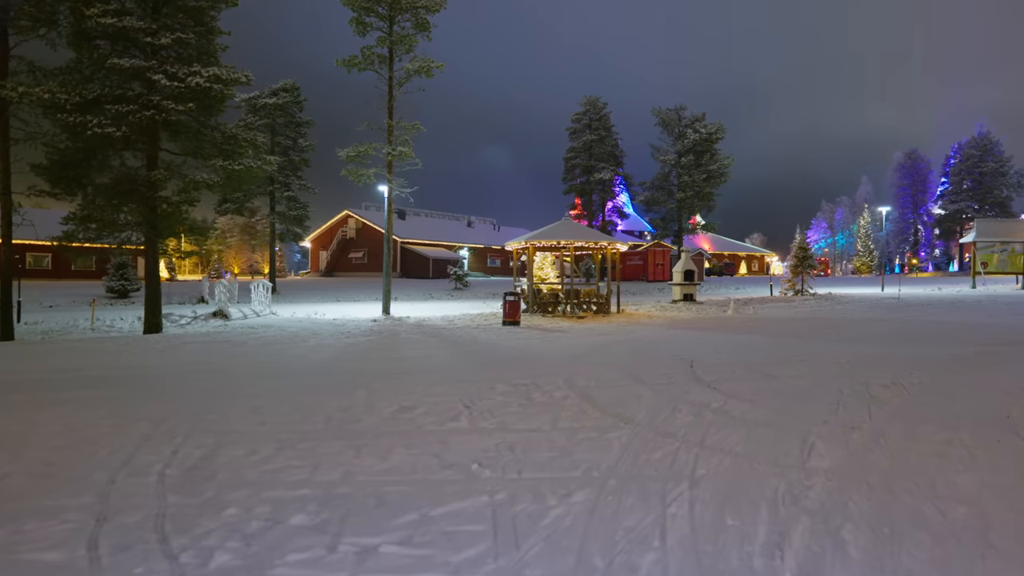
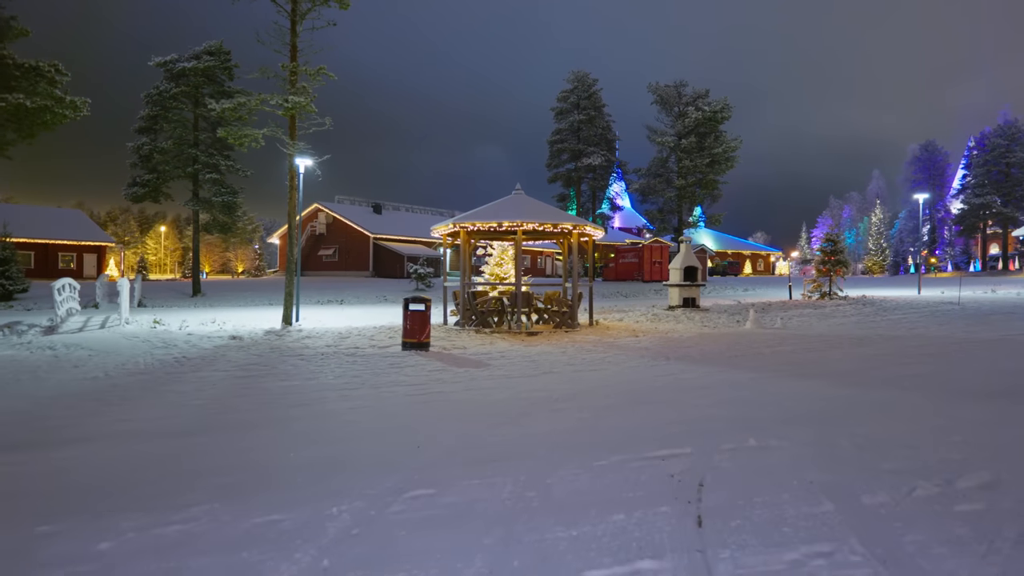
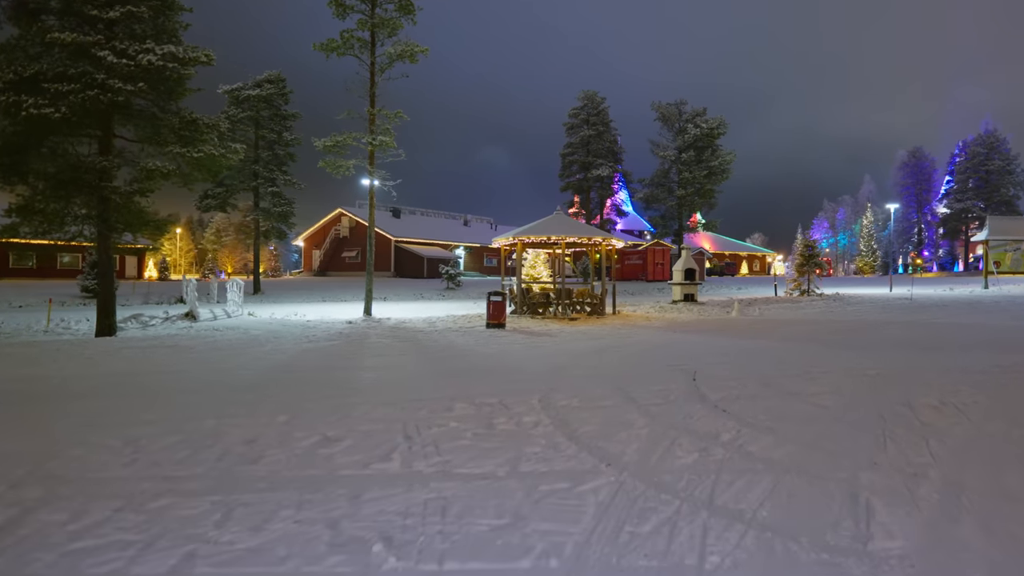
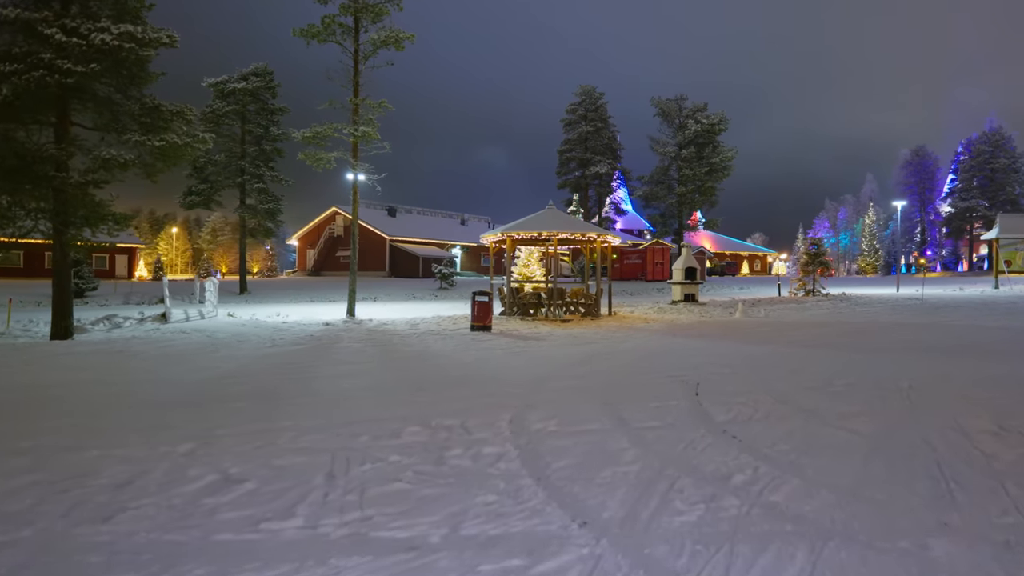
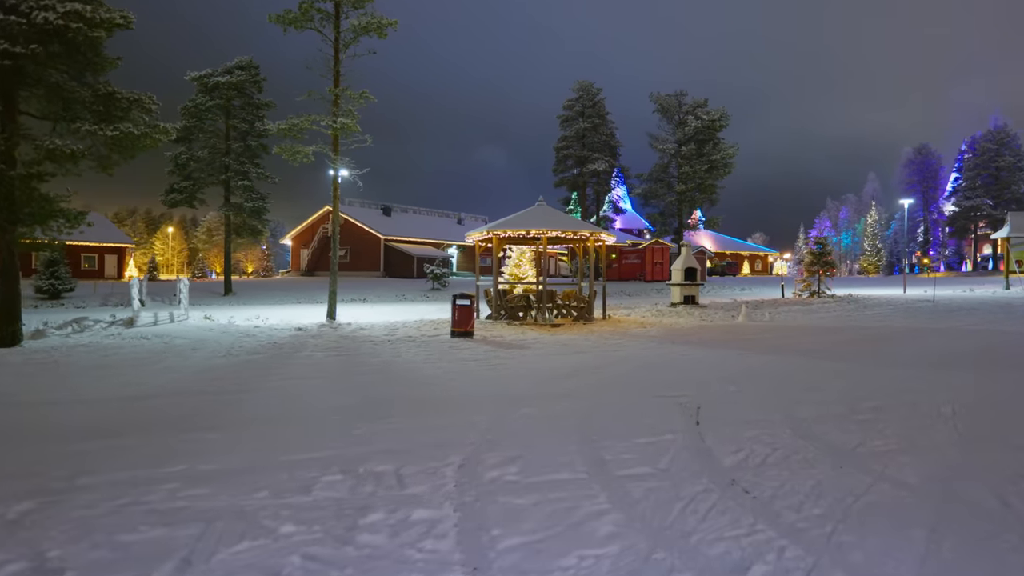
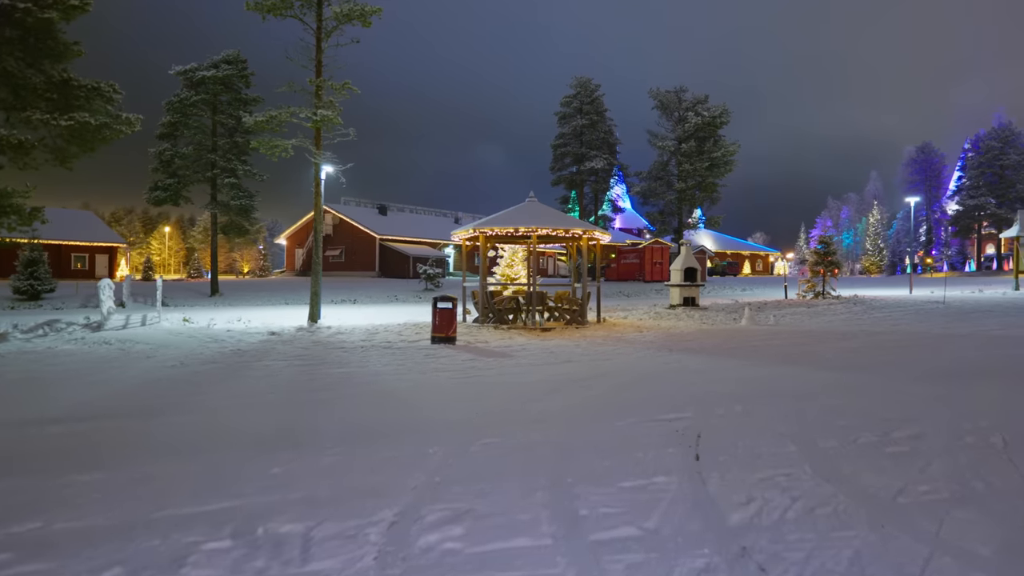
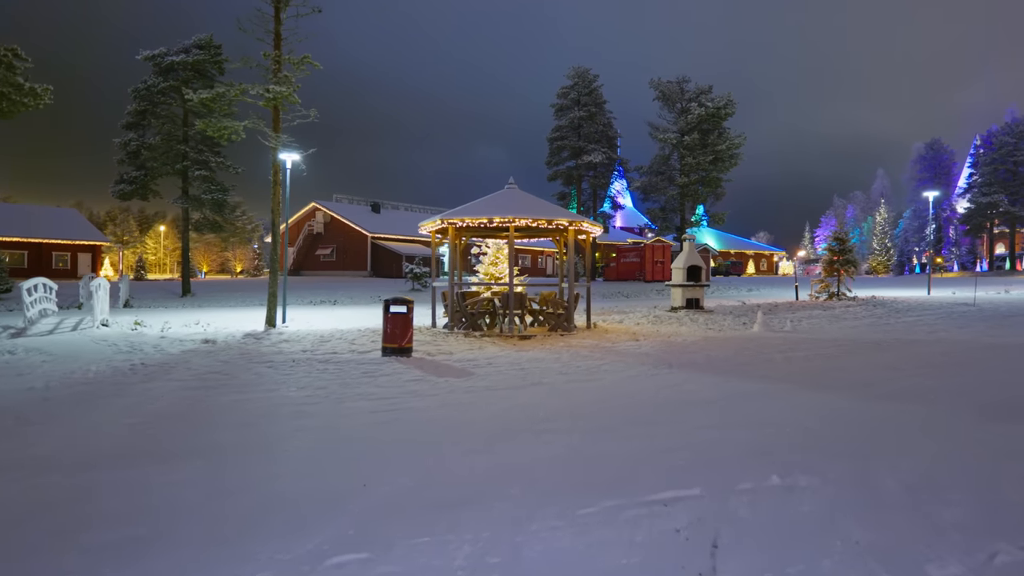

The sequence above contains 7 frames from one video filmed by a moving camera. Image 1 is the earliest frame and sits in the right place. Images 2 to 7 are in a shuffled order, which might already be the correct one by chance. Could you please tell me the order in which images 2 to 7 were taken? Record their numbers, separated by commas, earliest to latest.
3, 4, 5, 6, 2, 7
